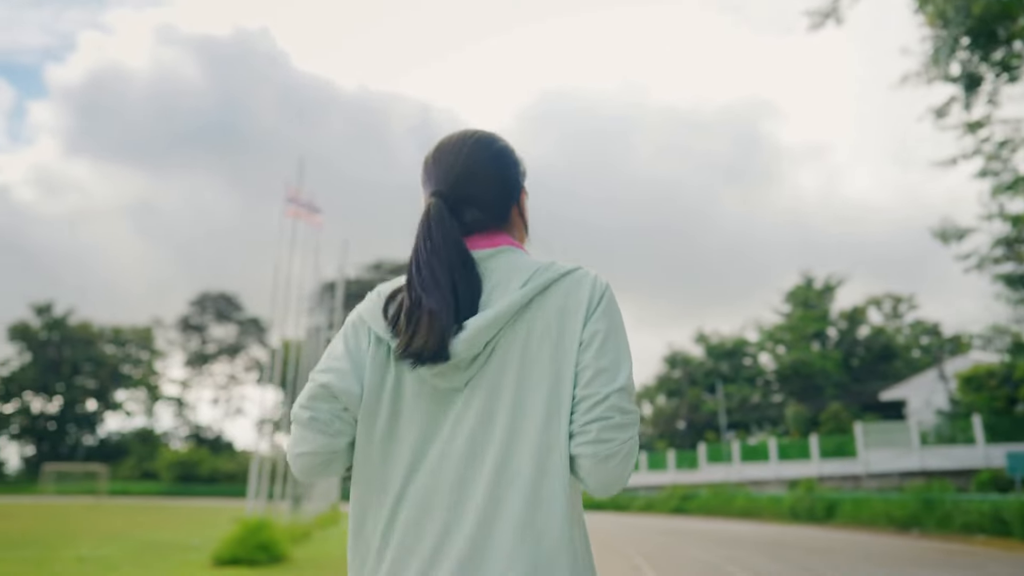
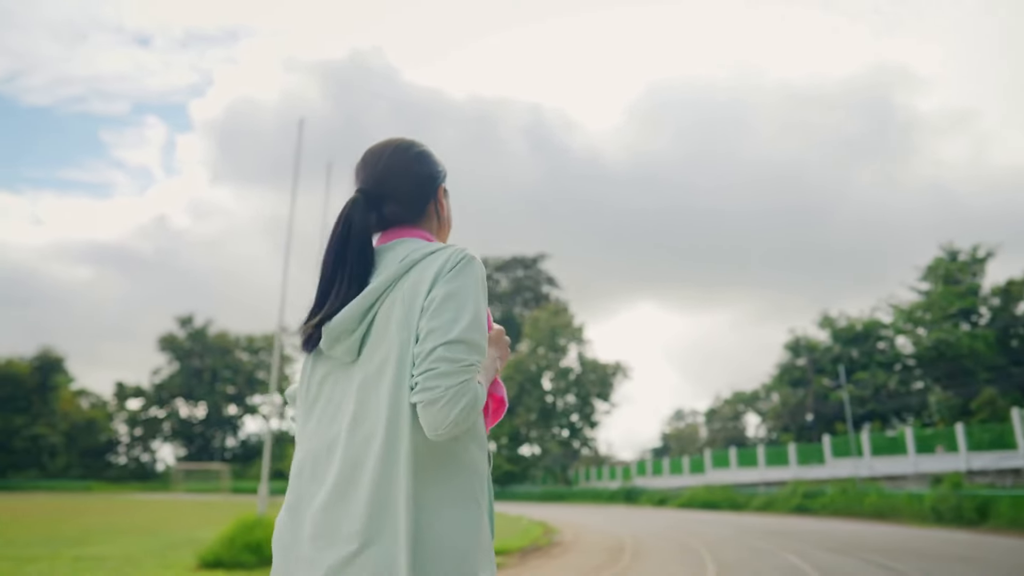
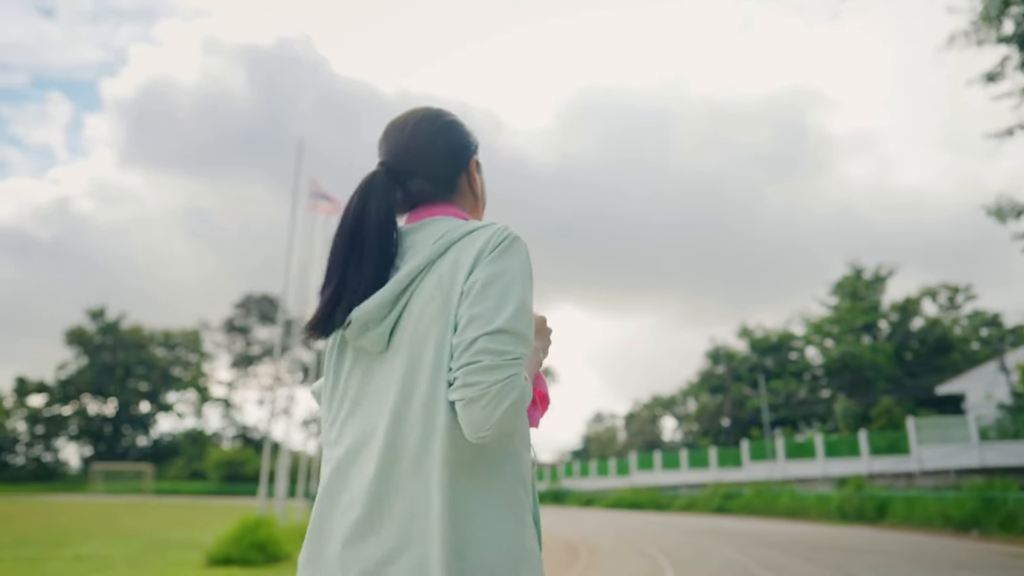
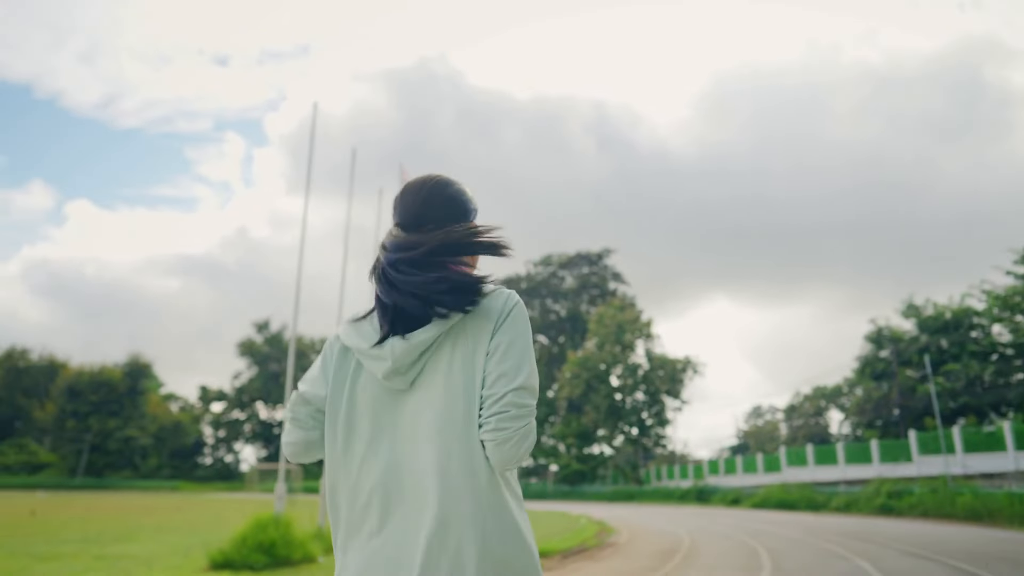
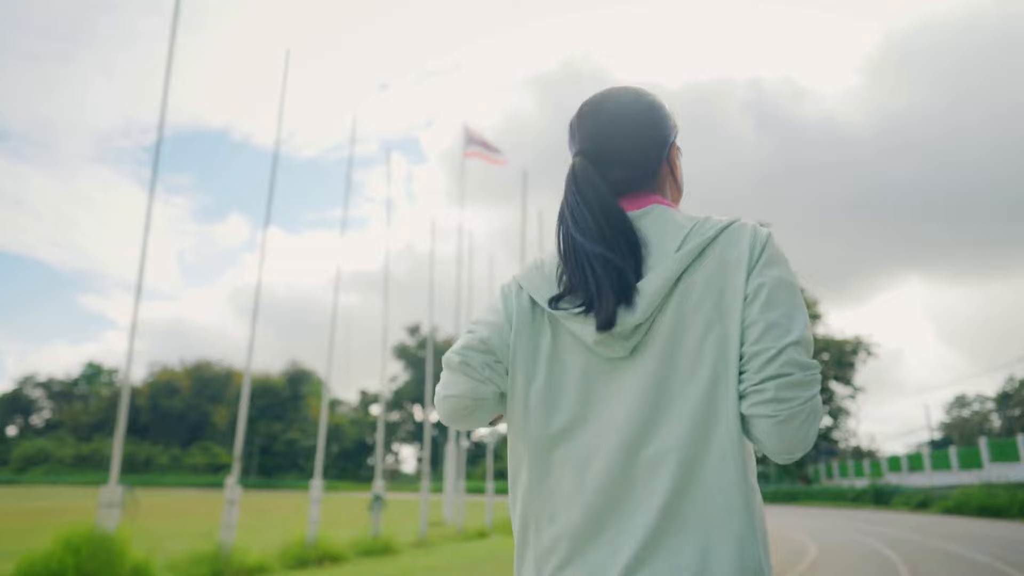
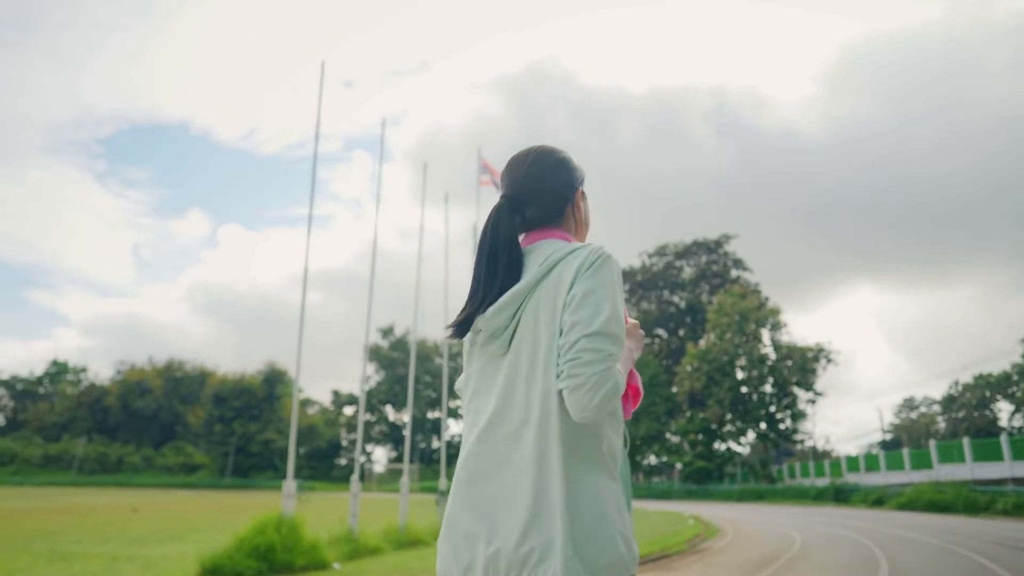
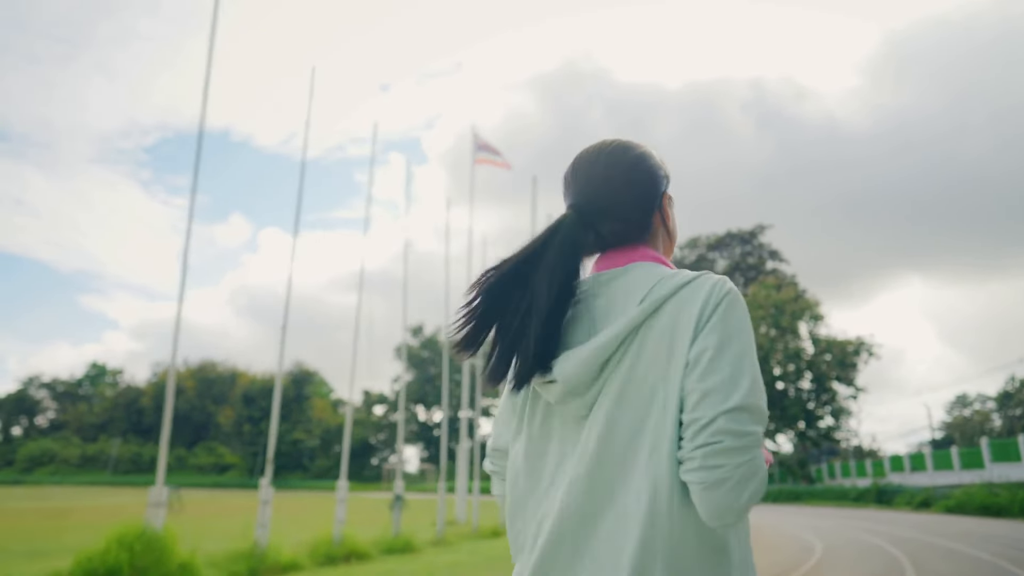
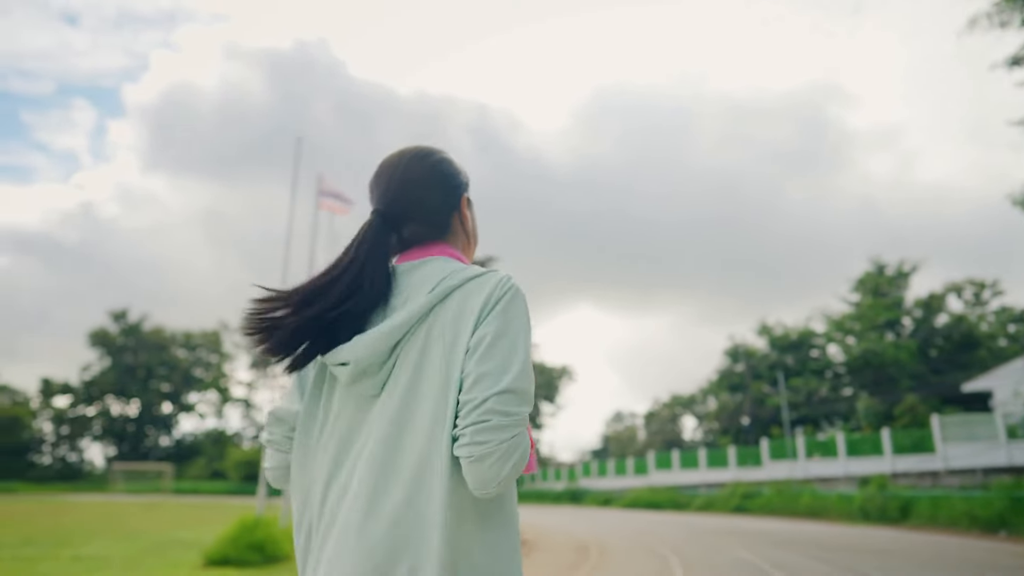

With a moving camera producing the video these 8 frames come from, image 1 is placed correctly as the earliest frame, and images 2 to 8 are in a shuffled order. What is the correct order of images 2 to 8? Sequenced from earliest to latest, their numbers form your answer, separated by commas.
3, 8, 2, 4, 6, 7, 5
